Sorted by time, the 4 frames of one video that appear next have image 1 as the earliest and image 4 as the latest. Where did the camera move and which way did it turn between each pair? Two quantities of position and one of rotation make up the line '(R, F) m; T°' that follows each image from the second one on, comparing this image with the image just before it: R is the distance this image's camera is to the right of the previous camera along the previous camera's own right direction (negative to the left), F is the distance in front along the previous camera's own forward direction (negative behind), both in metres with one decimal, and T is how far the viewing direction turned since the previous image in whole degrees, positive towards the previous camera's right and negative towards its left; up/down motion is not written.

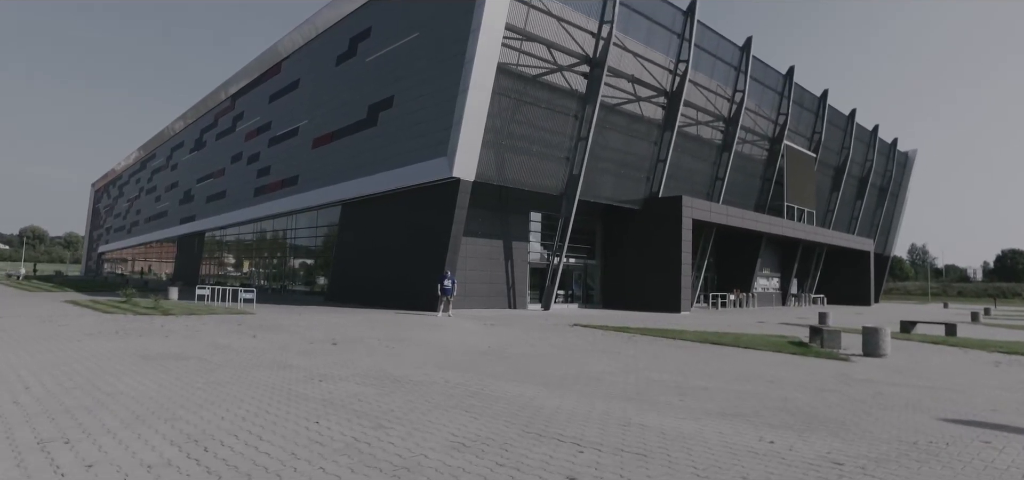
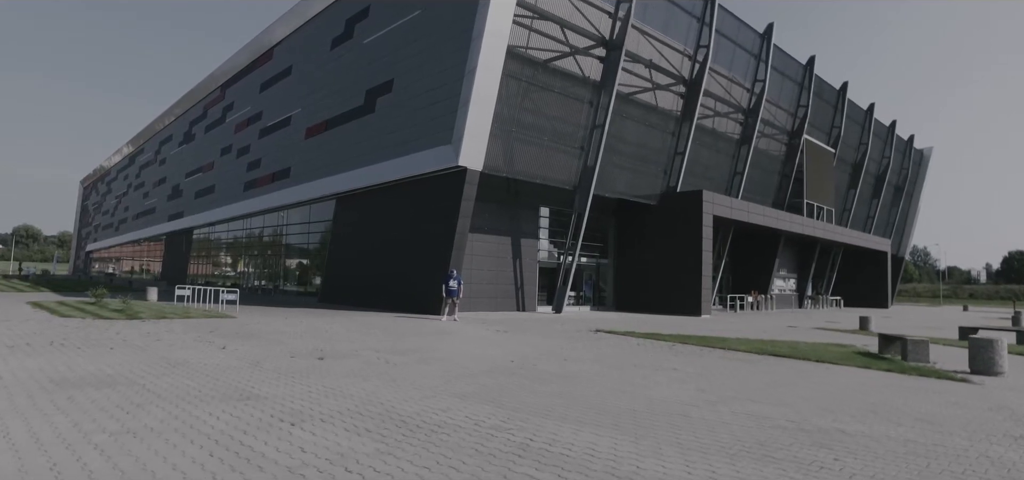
(-0.5, +2.1) m; 0°
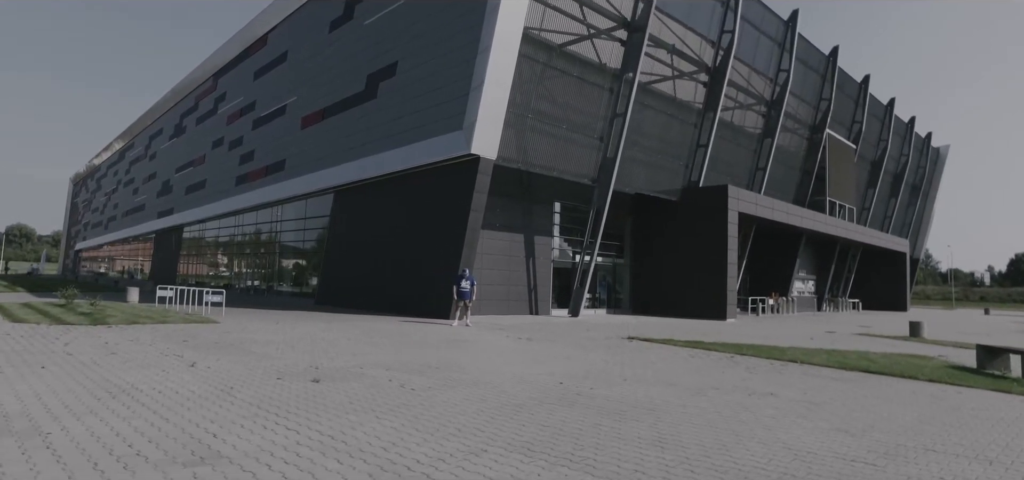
(-0.6, +1.9) m; 0°
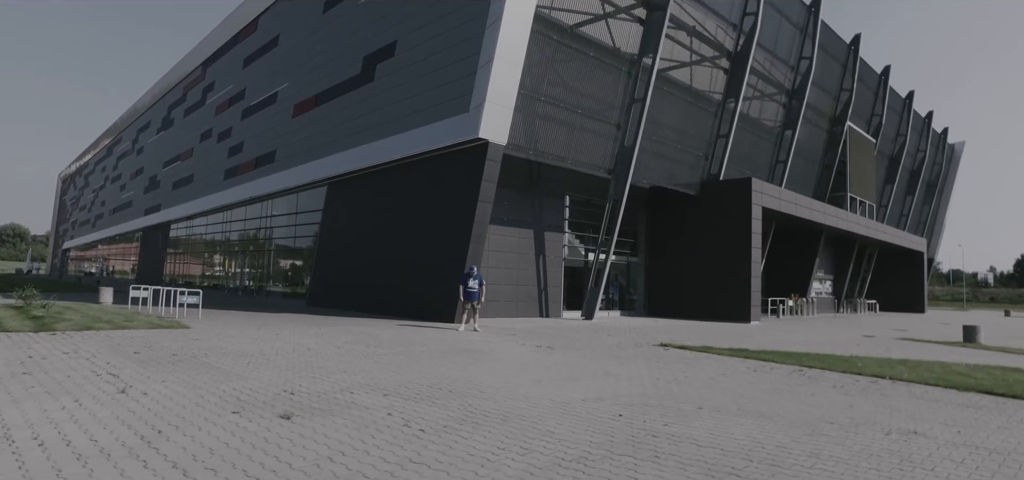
(-0.4, +1.9) m; 0°
